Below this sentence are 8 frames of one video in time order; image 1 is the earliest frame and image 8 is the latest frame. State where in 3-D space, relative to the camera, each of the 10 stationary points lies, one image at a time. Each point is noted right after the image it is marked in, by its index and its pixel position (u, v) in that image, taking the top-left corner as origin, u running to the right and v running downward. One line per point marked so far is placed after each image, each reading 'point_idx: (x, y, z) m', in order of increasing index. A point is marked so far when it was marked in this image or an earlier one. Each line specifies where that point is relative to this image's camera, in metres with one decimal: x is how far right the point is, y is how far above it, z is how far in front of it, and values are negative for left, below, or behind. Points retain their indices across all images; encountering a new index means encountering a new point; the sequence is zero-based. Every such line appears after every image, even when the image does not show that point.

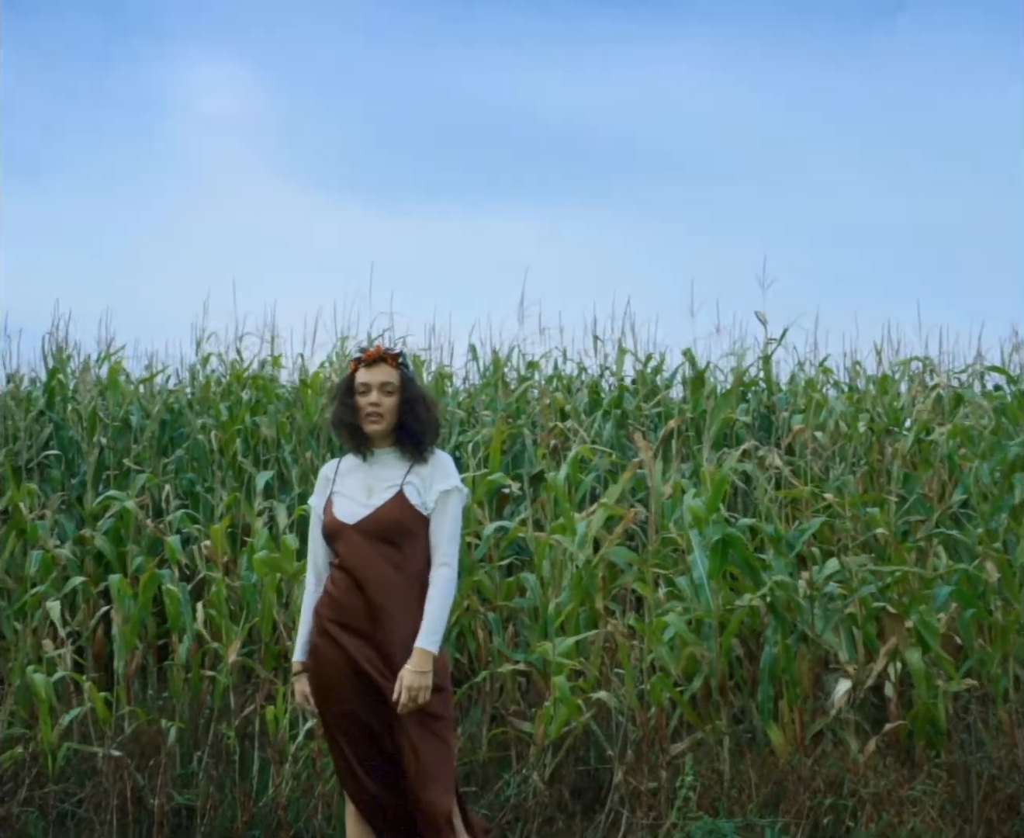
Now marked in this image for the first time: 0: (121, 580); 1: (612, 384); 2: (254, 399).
0: (-1.9, -0.8, +5.6) m
1: (+0.7, +0.2, +7.6) m
2: (-1.7, +0.1, +7.6) m
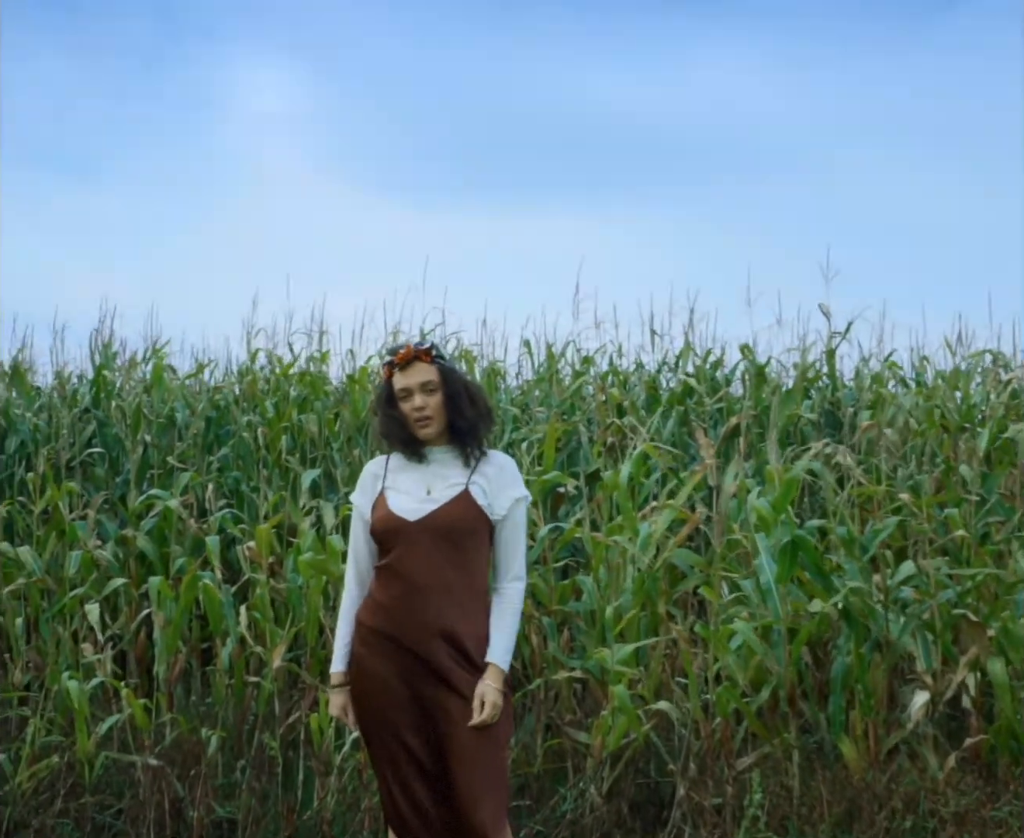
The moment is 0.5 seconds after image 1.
0: (-1.7, -0.8, +5.4) m
1: (+1.0, +0.2, +7.3) m
2: (-1.4, +0.2, +7.4) m
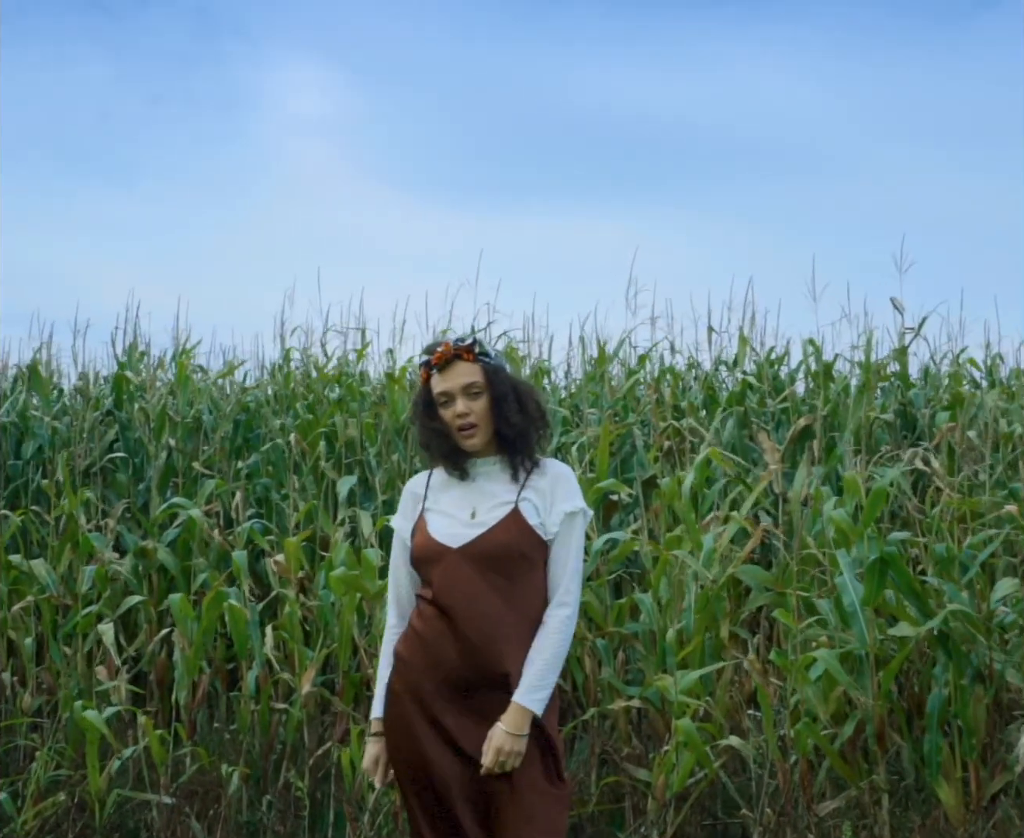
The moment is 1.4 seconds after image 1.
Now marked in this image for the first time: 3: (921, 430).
0: (-1.4, -0.8, +5.0) m
1: (+1.3, +0.2, +6.8) m
2: (-1.1, +0.1, +7.0) m
3: (+2.3, -0.1, +6.3) m
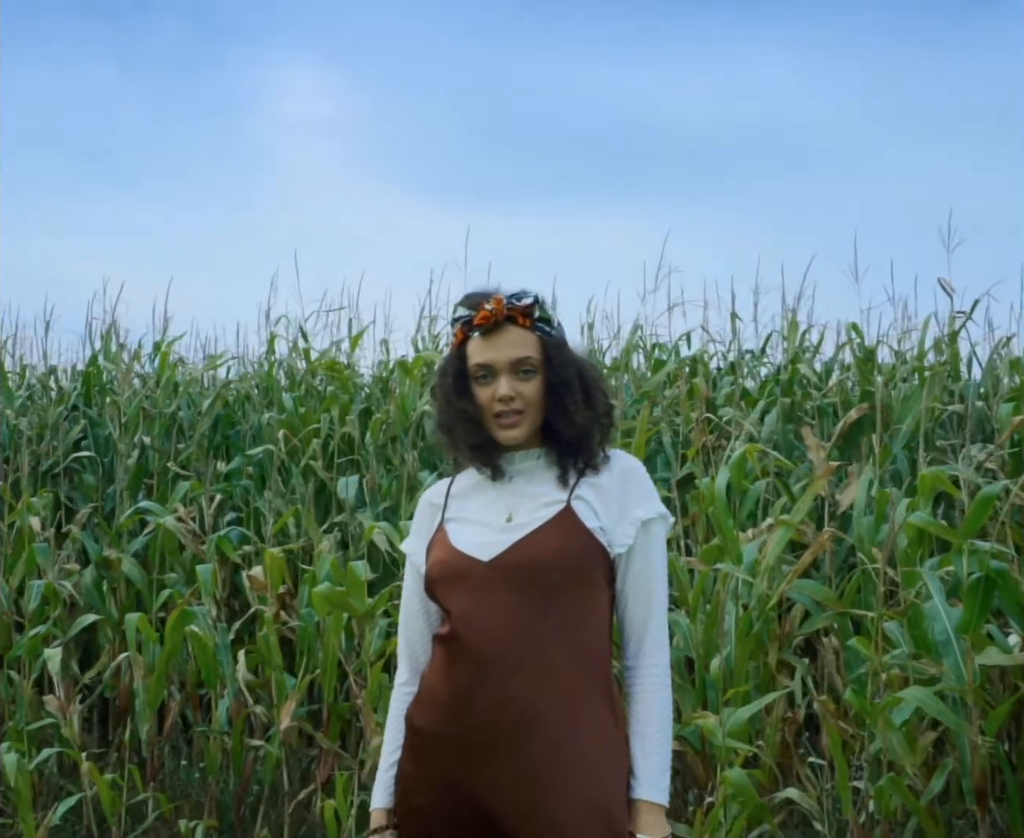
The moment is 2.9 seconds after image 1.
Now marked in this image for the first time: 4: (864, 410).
0: (-1.4, -0.8, +4.3) m
1: (+1.3, +0.2, +6.1) m
2: (-1.0, +0.2, +6.3) m
3: (+2.3, 0.0, +5.6) m
4: (+1.4, 0.0, +4.7) m
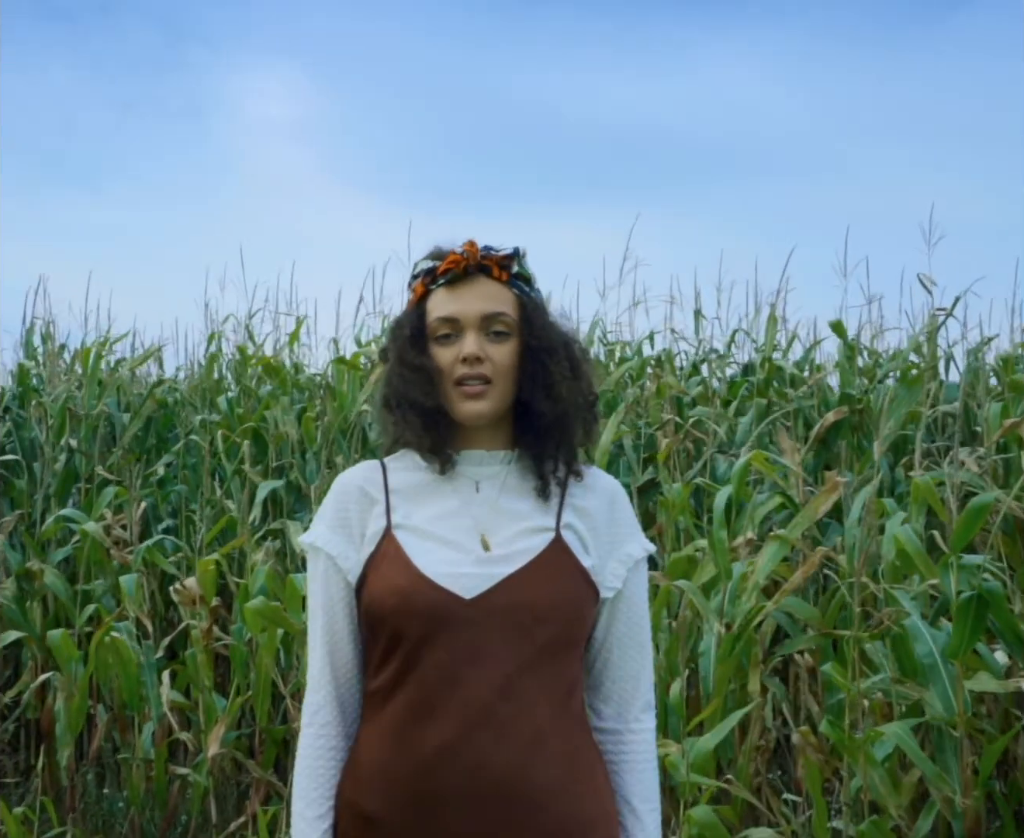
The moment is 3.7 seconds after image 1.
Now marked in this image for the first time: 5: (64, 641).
0: (-1.6, -0.8, +3.9) m
1: (+1.1, +0.2, +5.8) m
2: (-1.3, +0.2, +5.9) m
3: (+2.1, 0.0, +5.4) m
4: (+1.3, 0.0, +4.4) m
5: (-1.6, -0.8, +4.0) m
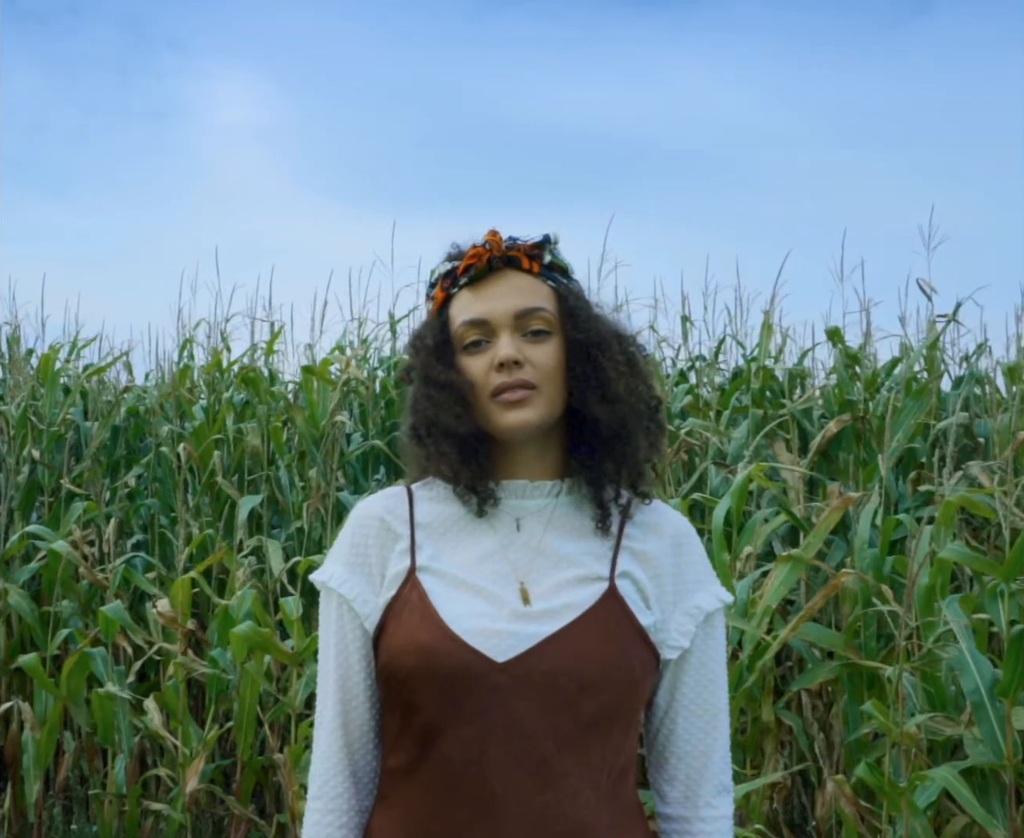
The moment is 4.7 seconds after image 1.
0: (-1.6, -0.8, +3.7) m
1: (+1.0, +0.2, +5.6) m
2: (-1.3, +0.1, +5.7) m
3: (+2.1, -0.1, +5.3) m
4: (+1.2, 0.0, +4.2) m
5: (-1.6, -0.8, +3.7) m
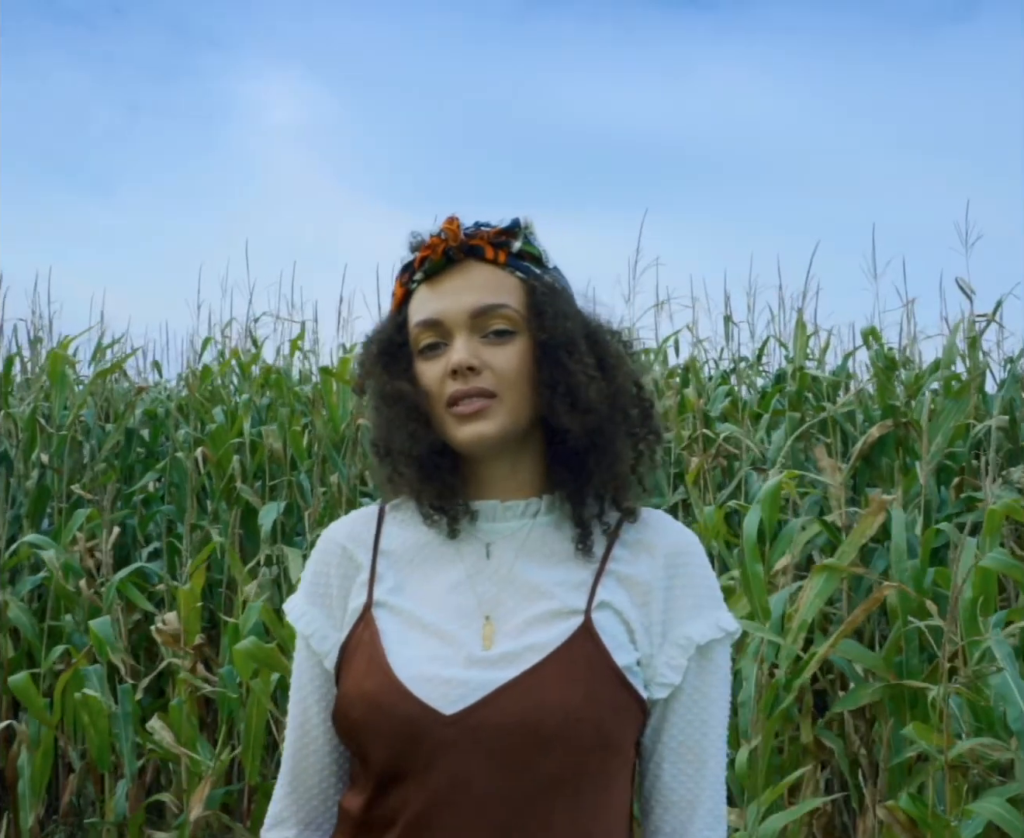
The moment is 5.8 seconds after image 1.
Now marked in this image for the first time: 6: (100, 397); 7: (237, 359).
0: (-1.5, -0.8, +3.5) m
1: (+1.2, +0.2, +5.4) m
2: (-1.2, +0.1, +5.5) m
3: (+2.2, -0.1, +4.9) m
4: (+1.3, 0.0, +3.9) m
5: (-1.5, -0.8, +3.5) m
6: (-2.0, +0.1, +5.5) m
7: (-1.4, +0.3, +5.8) m
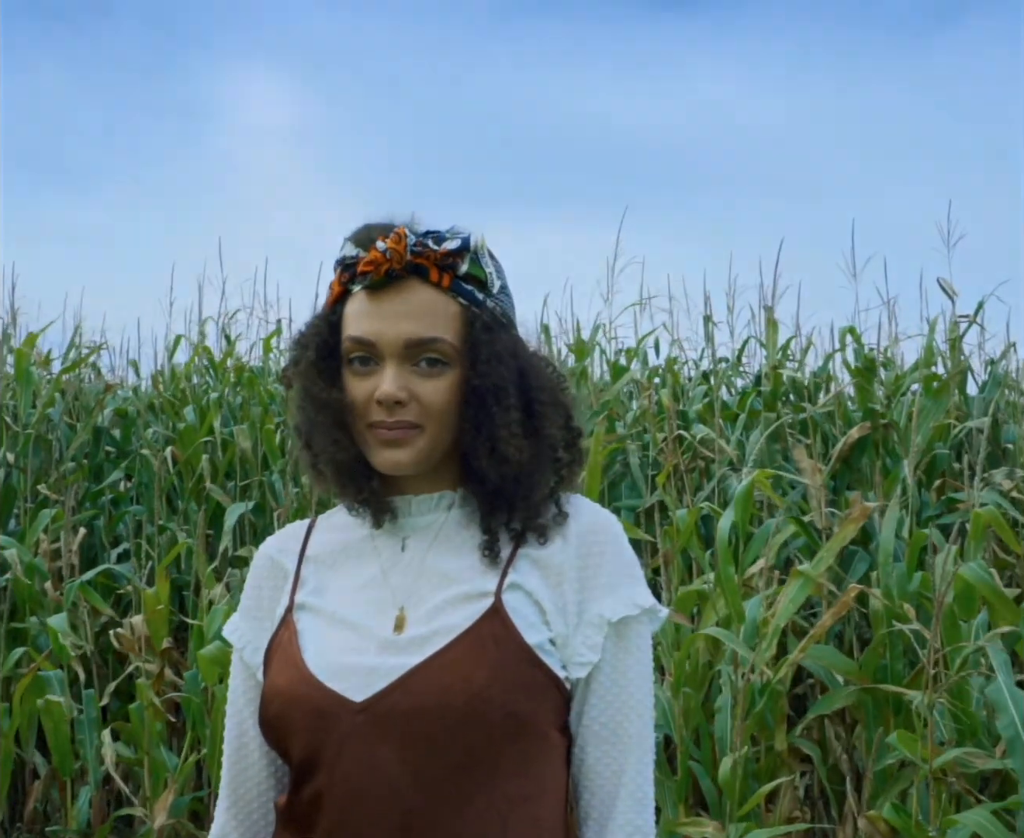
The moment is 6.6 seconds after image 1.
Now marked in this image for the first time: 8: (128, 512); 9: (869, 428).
0: (-1.6, -0.8, +3.4) m
1: (+1.1, +0.2, +5.3) m
2: (-1.3, +0.1, +5.4) m
3: (+2.1, -0.1, +4.9) m
4: (+1.2, 0.0, +3.9) m
5: (-1.6, -0.8, +3.4) m
6: (-2.1, +0.1, +5.4) m
7: (-1.5, +0.3, +5.7) m
8: (-1.5, -0.4, +4.6) m
9: (+1.3, 0.0, +4.0) m
